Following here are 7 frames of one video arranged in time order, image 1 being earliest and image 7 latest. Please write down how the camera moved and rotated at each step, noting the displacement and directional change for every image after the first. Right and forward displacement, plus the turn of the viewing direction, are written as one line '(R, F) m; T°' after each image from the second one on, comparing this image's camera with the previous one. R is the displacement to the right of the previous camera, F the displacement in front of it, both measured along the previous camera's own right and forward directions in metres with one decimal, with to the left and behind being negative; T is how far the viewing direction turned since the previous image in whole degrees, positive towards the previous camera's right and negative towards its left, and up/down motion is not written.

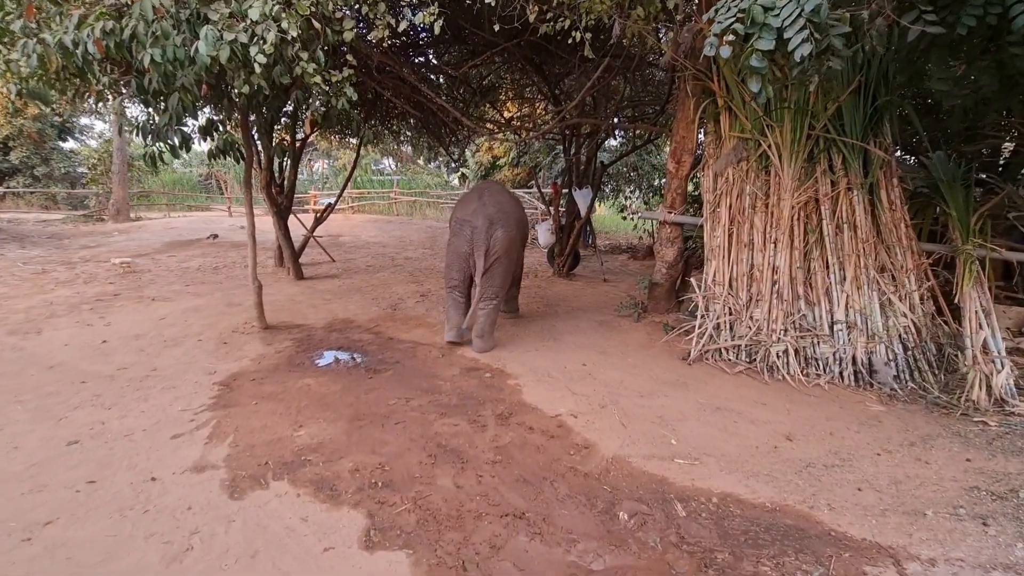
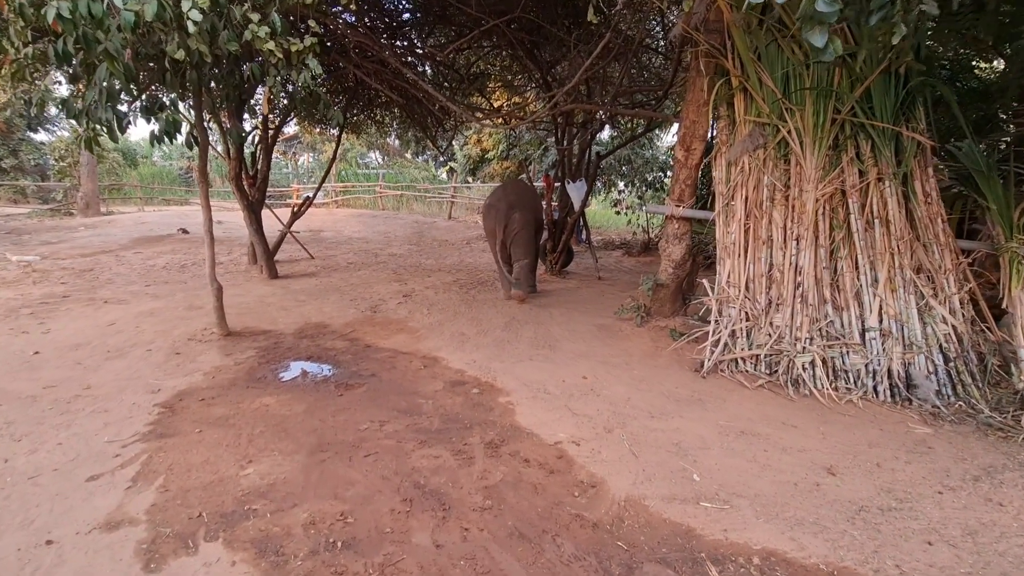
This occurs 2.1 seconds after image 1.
(0.0, +0.4) m; +1°
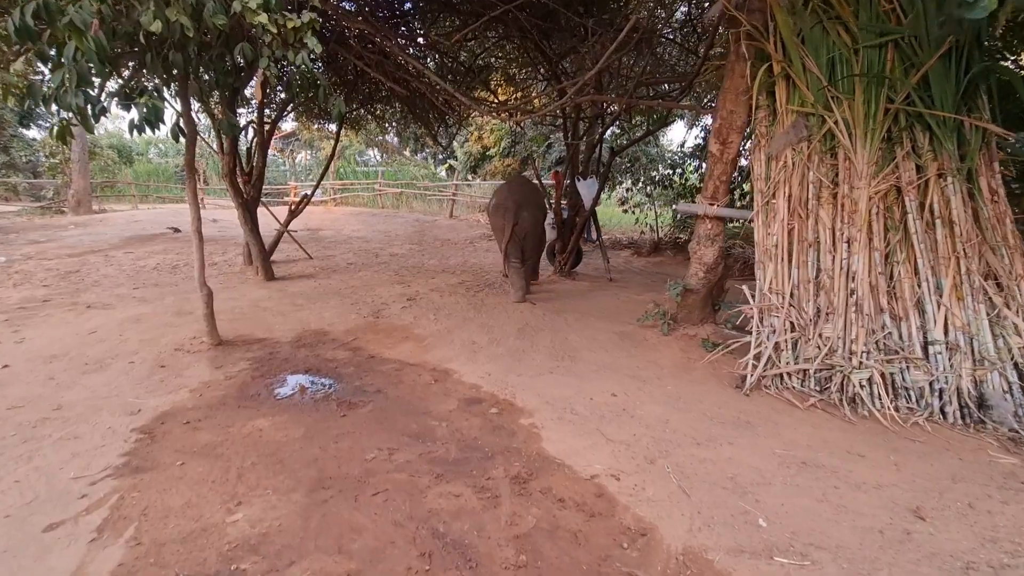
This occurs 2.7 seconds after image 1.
(-0.1, +0.3) m; 0°
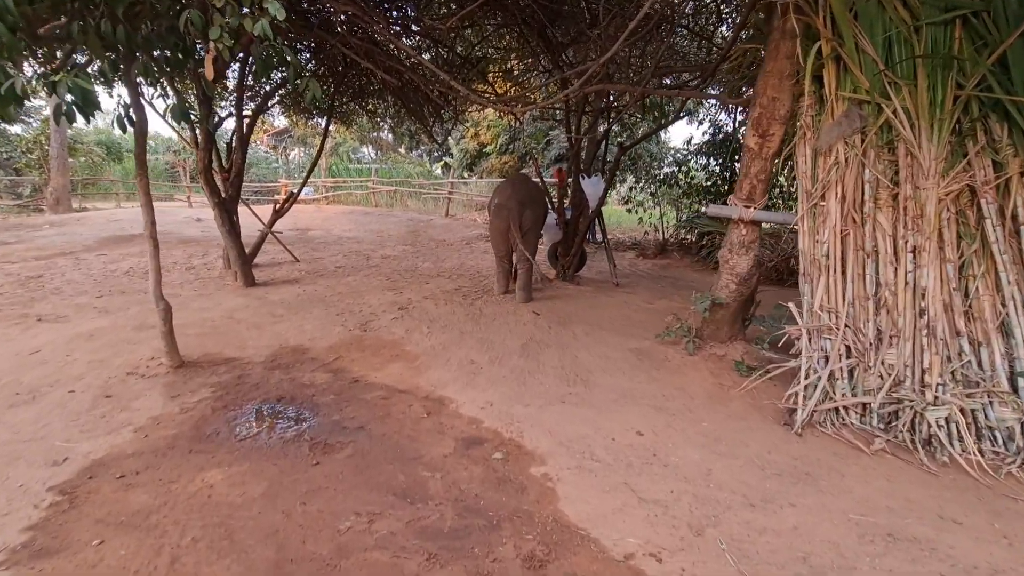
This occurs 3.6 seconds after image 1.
(-0.1, +0.5) m; 0°
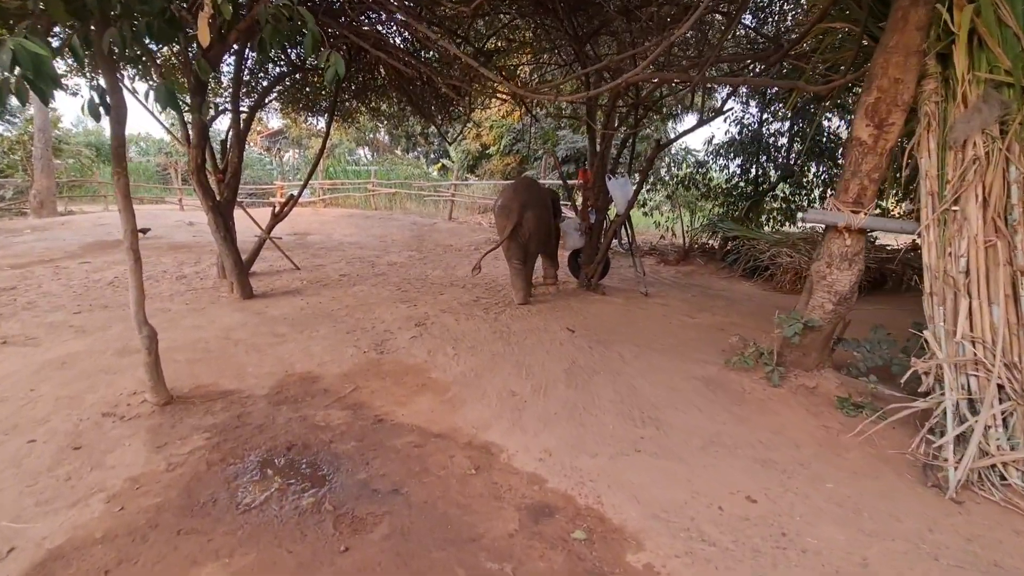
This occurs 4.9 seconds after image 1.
(-0.3, +0.5) m; +1°
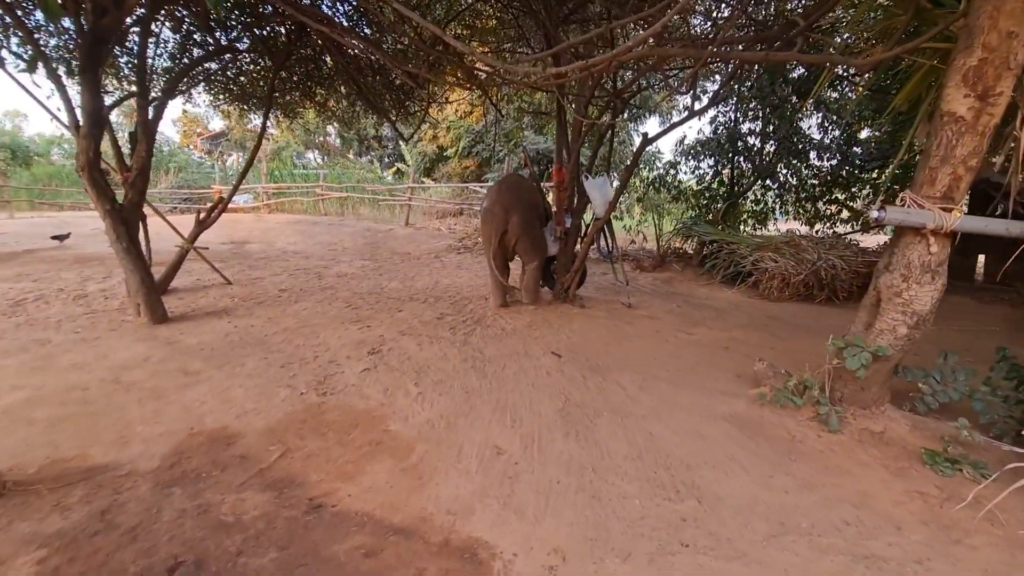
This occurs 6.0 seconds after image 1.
(-0.1, +0.7) m; +5°
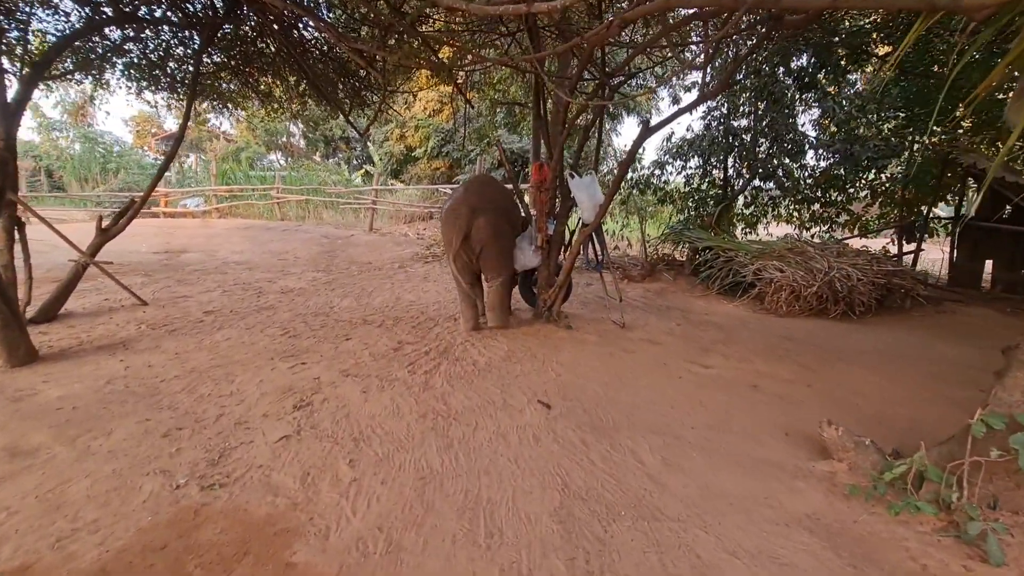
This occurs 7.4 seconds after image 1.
(0.0, +0.9) m; +3°
